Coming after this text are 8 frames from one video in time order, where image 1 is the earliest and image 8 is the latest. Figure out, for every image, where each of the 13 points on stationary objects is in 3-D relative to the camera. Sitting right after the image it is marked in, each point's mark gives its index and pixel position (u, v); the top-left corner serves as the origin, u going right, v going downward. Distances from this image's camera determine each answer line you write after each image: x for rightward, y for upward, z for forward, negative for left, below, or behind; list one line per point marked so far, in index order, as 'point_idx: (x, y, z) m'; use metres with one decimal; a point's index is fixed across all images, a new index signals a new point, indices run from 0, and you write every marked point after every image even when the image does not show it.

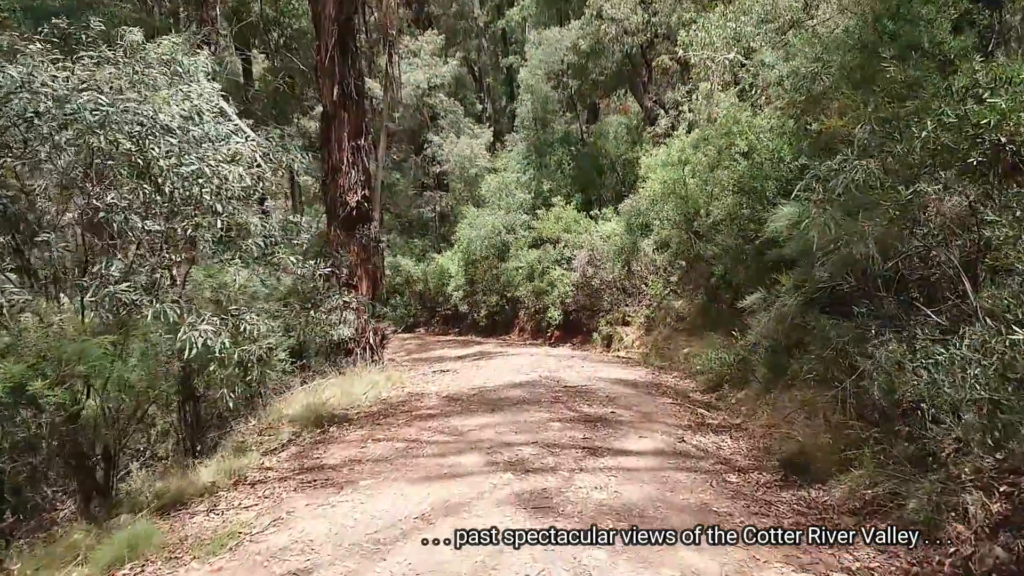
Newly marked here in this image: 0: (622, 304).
0: (+2.6, -0.4, +15.7) m
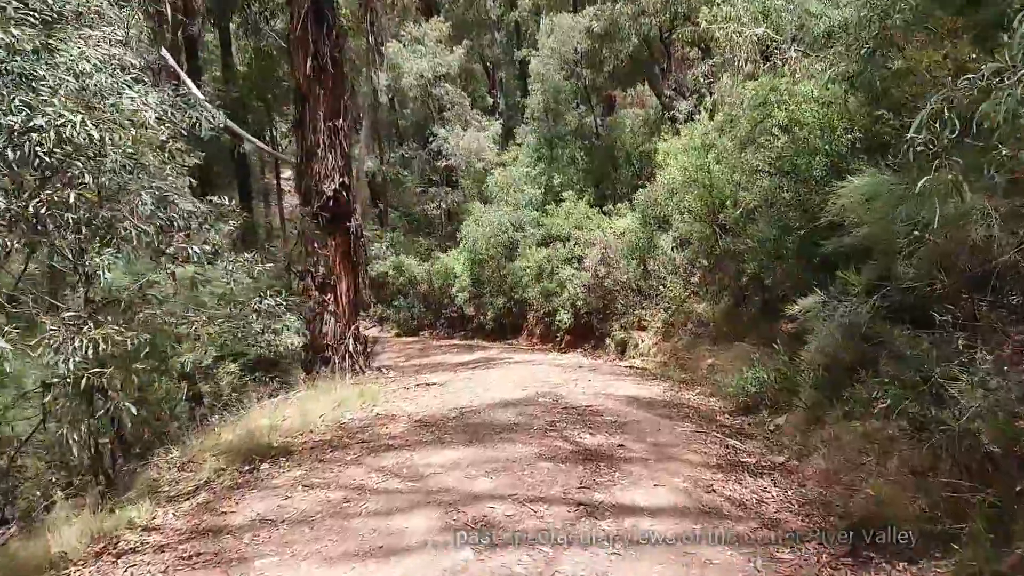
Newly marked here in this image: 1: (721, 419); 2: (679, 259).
0: (+2.7, -0.4, +14.3) m
1: (+2.1, -1.3, +6.5) m
2: (+3.1, +0.5, +12.3) m
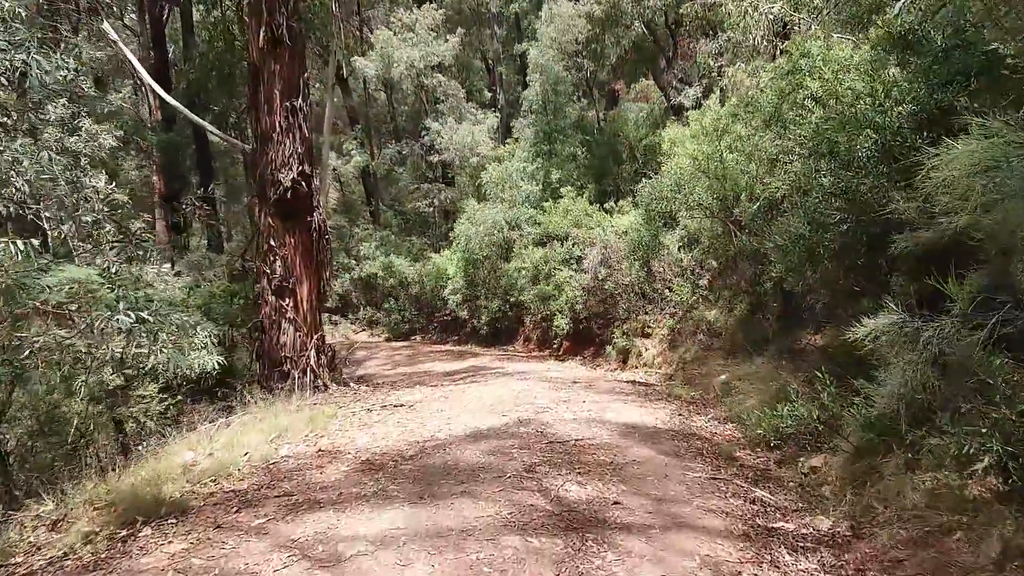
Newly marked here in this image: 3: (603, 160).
0: (+2.5, -0.5, +13.0) m
1: (+1.9, -1.4, +5.3) m
2: (+2.9, +0.5, +11.0) m
3: (+2.8, +3.9, +20.0) m
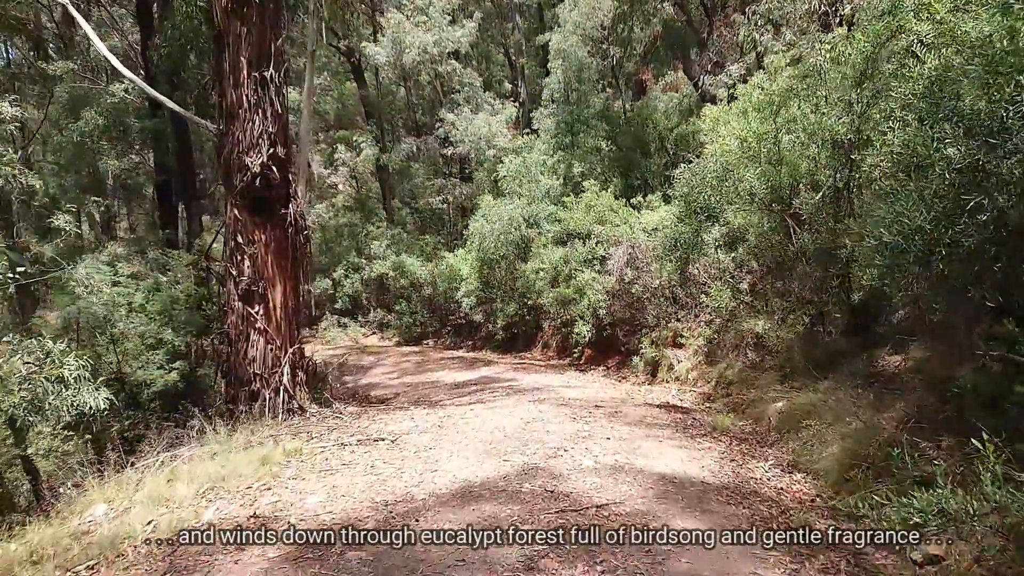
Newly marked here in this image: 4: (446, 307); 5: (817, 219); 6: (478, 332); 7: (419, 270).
0: (+2.8, -0.5, +11.5) m
1: (+1.9, -1.5, +3.8) m
2: (+3.1, +0.4, +9.5) m
3: (+3.3, +3.9, +18.5) m
4: (-2.0, -0.6, +19.4) m
5: (+3.6, +0.8, +7.8) m
6: (-1.0, -1.2, +18.5) m
7: (-2.8, +0.5, +19.6) m
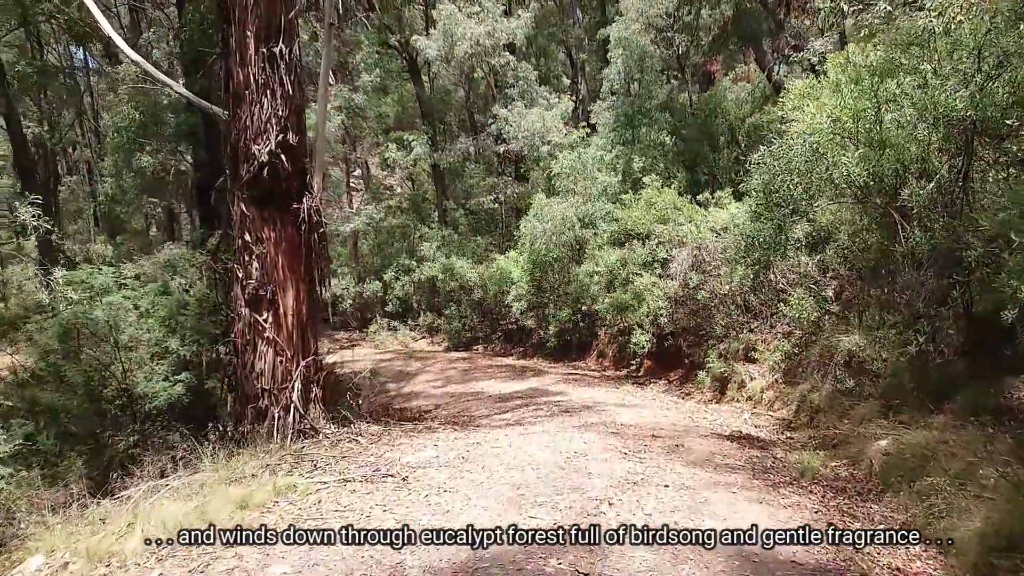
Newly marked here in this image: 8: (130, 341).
0: (+3.6, -0.6, +10.1) m
1: (+1.9, -1.5, +2.5) m
2: (+3.7, +0.3, +8.1) m
3: (+4.8, +3.7, +17.1) m
4: (-0.4, -0.7, +18.4) m
5: (+4.1, +0.7, +6.3) m
6: (+0.4, -1.4, +17.5) m
7: (-1.3, +0.4, +18.7) m
8: (-4.2, -0.6, +7.1) m
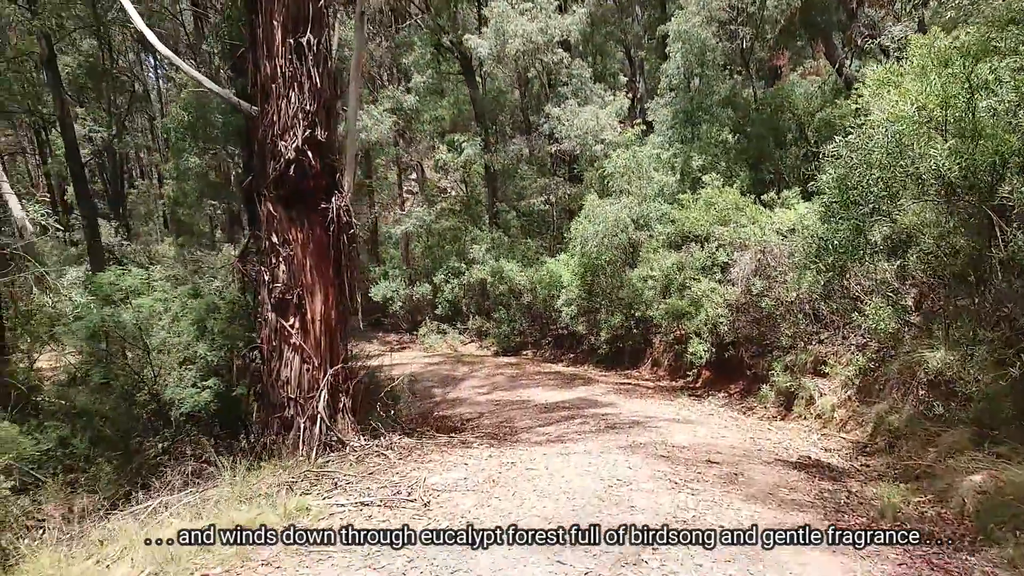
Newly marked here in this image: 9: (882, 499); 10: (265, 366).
0: (+4.2, -0.8, +9.3) m
1: (+1.9, -1.6, +1.9) m
2: (+4.2, +0.2, +7.2) m
3: (+6.1, +3.6, +16.1) m
4: (+1.0, -0.8, +17.9) m
5: (+4.4, +0.6, +5.4) m
6: (+1.8, -1.5, +16.8) m
7: (+0.2, +0.3, +18.3) m
8: (-3.7, -0.6, +6.9) m
9: (+3.1, -1.8, +5.6) m
10: (-2.4, -0.8, +6.3) m
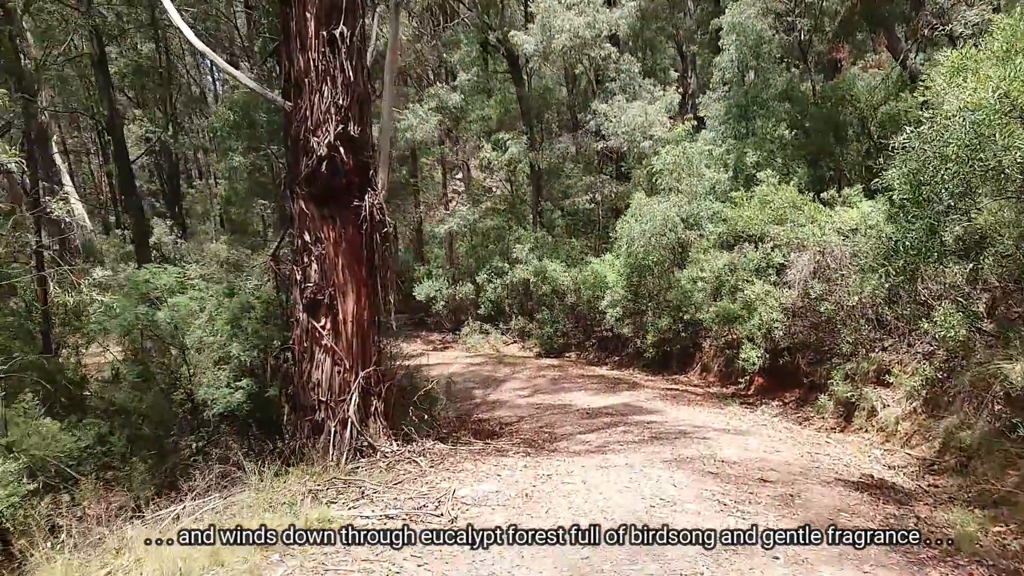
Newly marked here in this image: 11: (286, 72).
0: (+4.8, -0.8, +8.6) m
1: (+1.9, -1.6, +1.4) m
2: (+4.6, +0.1, +6.6) m
3: (+7.2, +3.5, +15.3) m
4: (+2.1, -0.8, +17.5) m
5: (+4.7, +0.6, +4.8) m
6: (+2.9, -1.5, +16.3) m
7: (+1.4, +0.3, +17.9) m
8: (-3.3, -0.6, +6.9) m
9: (+3.4, -1.8, +5.0) m
10: (-2.0, -0.8, +6.1) m
11: (-2.1, +2.0, +6.1) m
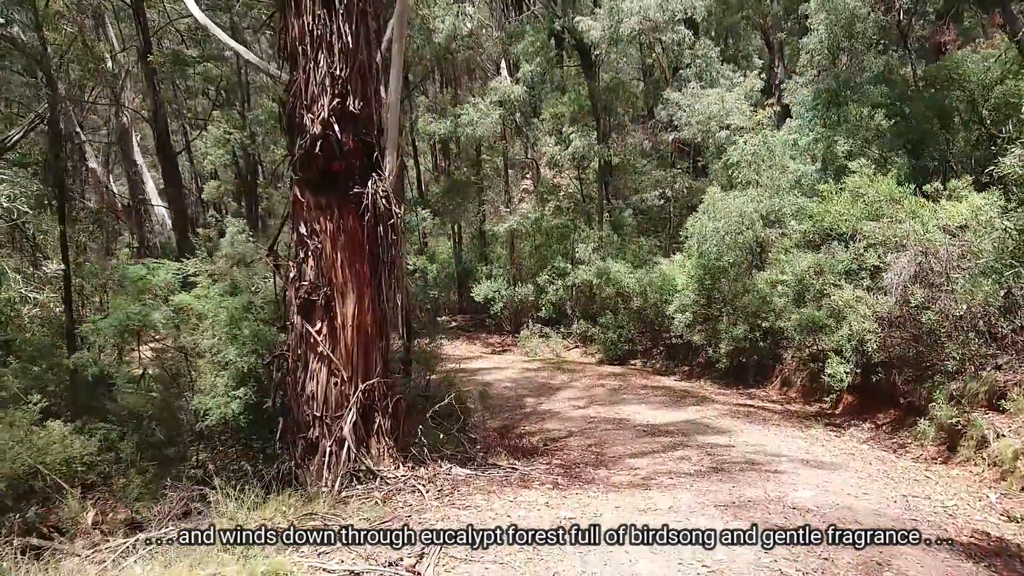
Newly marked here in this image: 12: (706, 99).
0: (+5.2, -0.9, +7.1) m
1: (+1.5, -1.7, +0.3) m
2: (+4.9, 0.0, +5.1) m
3: (+8.5, +3.4, +13.4) m
4: (+3.7, -0.9, +16.2) m
5: (+4.7, +0.5, +3.3) m
6: (+4.2, -1.6, +15.0) m
7: (+3.0, +0.3, +16.7) m
8: (-3.0, -0.6, +6.3) m
9: (+3.4, -1.9, +3.7) m
10: (-1.8, -0.8, +5.4) m
11: (-1.9, +2.0, +5.4) m
12: (+5.0, +4.8, +16.6) m
